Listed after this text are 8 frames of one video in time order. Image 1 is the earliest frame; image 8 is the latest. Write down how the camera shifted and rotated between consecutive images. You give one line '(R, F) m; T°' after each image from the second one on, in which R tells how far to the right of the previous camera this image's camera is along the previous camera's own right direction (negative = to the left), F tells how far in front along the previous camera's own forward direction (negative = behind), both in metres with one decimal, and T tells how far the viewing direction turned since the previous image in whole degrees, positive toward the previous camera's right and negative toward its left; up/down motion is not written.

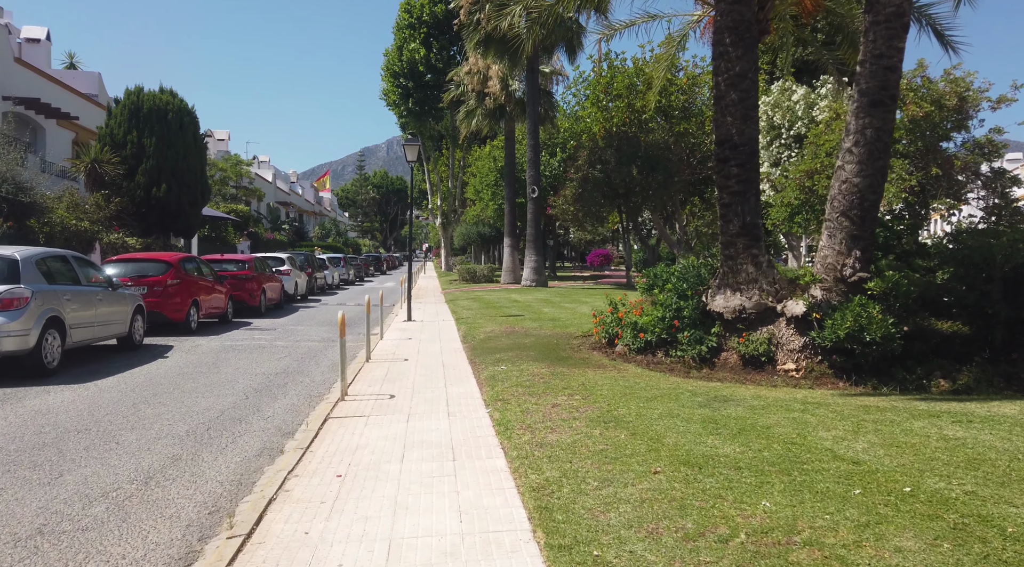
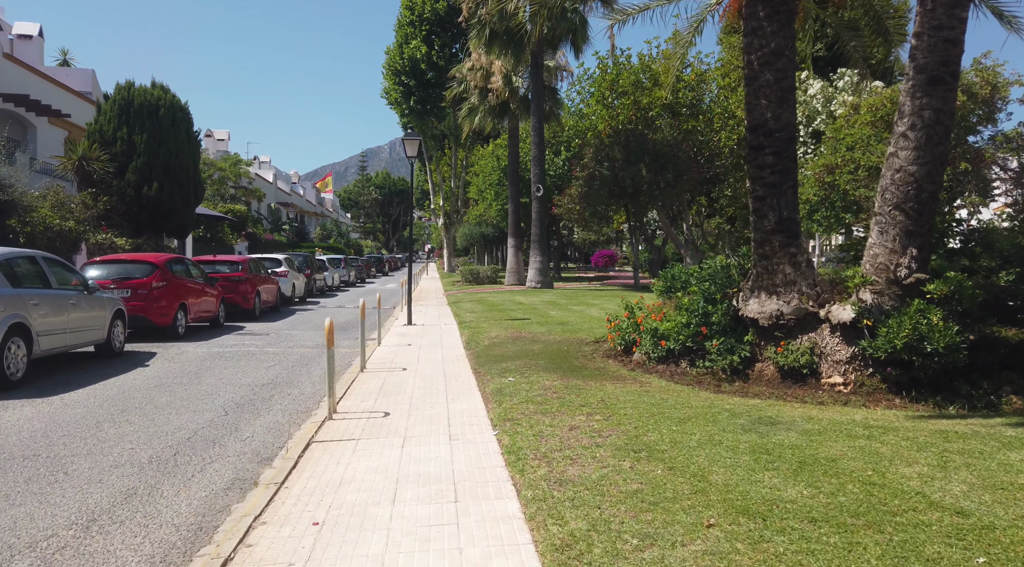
(-0.1, +0.8) m; 0°
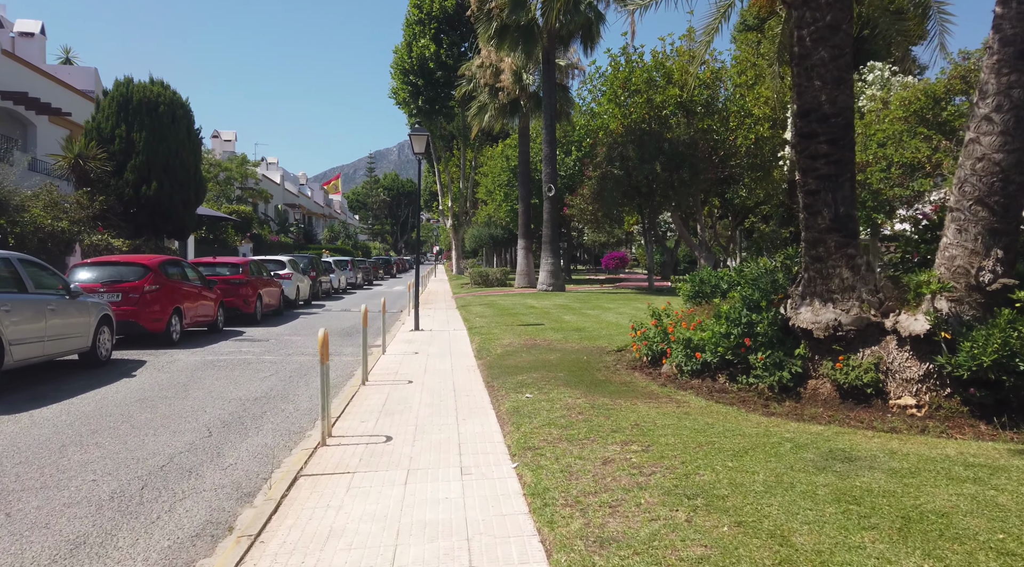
(-0.1, +0.8) m; -1°
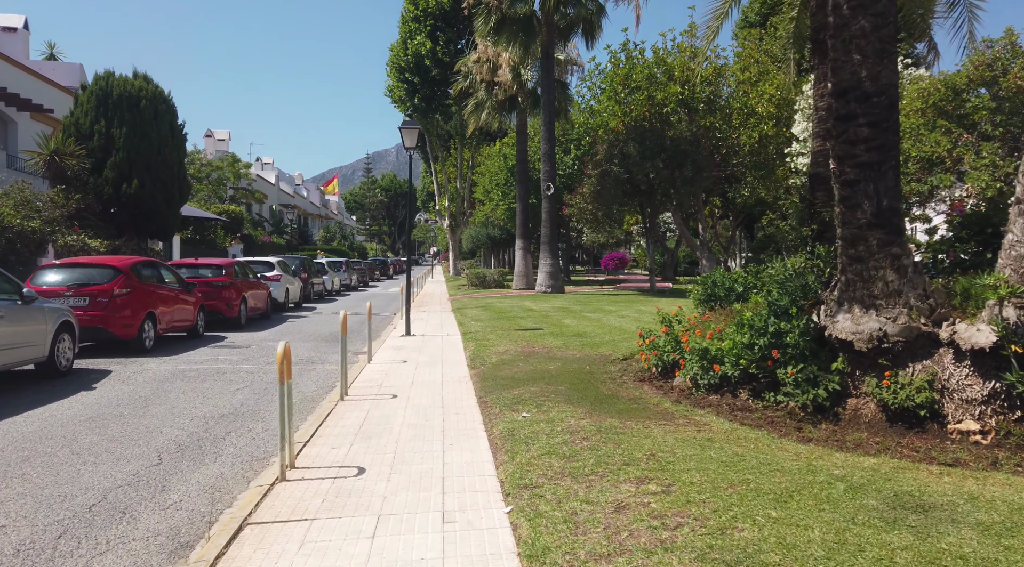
(0.0, +0.8) m; 0°
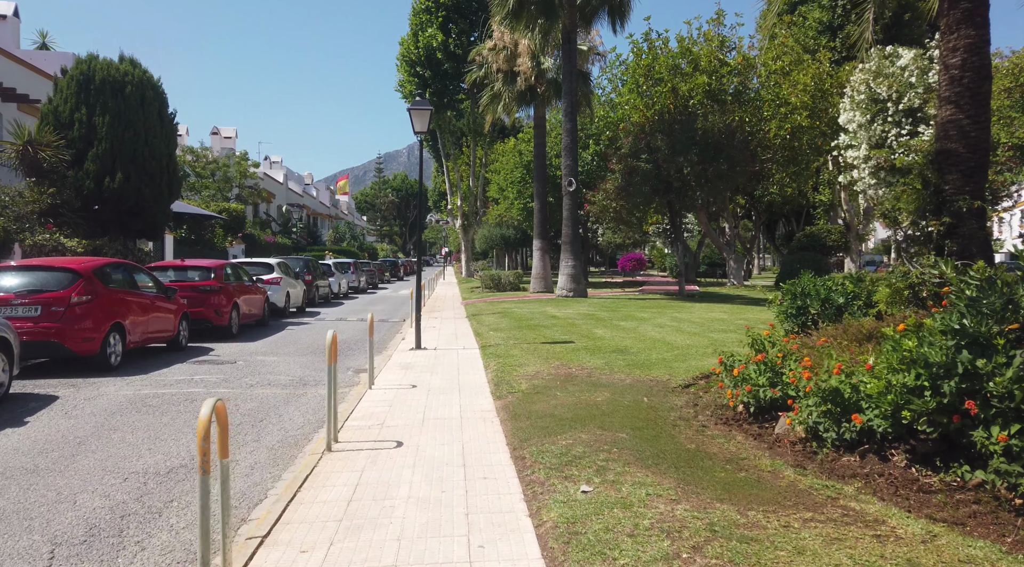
(-0.3, +1.9) m; -1°
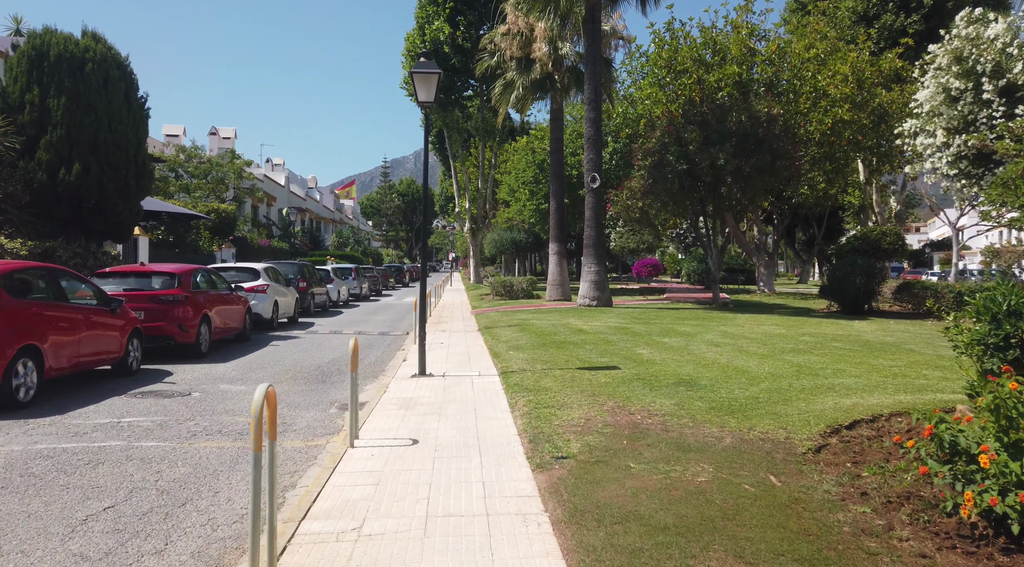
(-0.3, +2.5) m; -1°
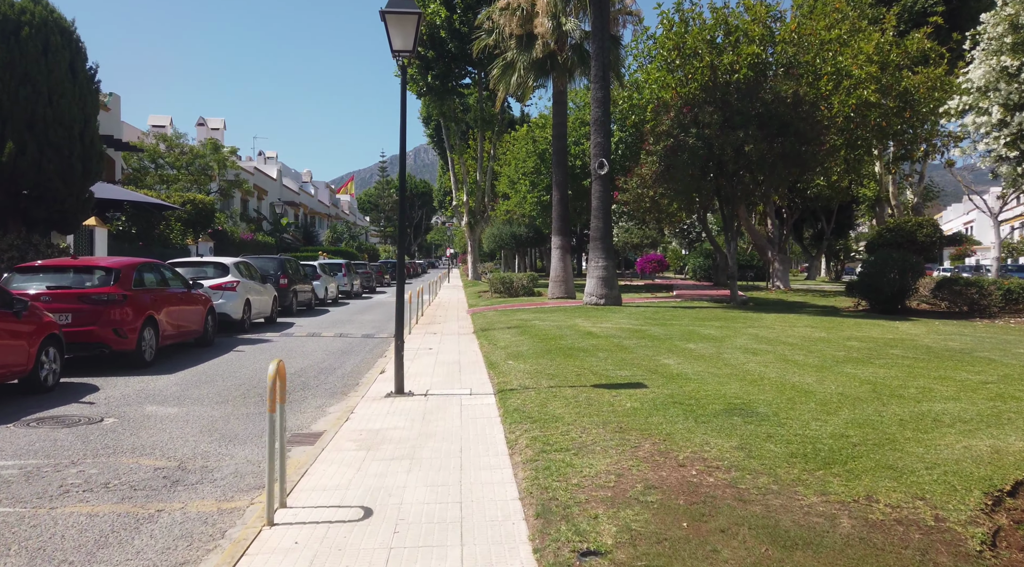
(0.0, +1.9) m; 0°
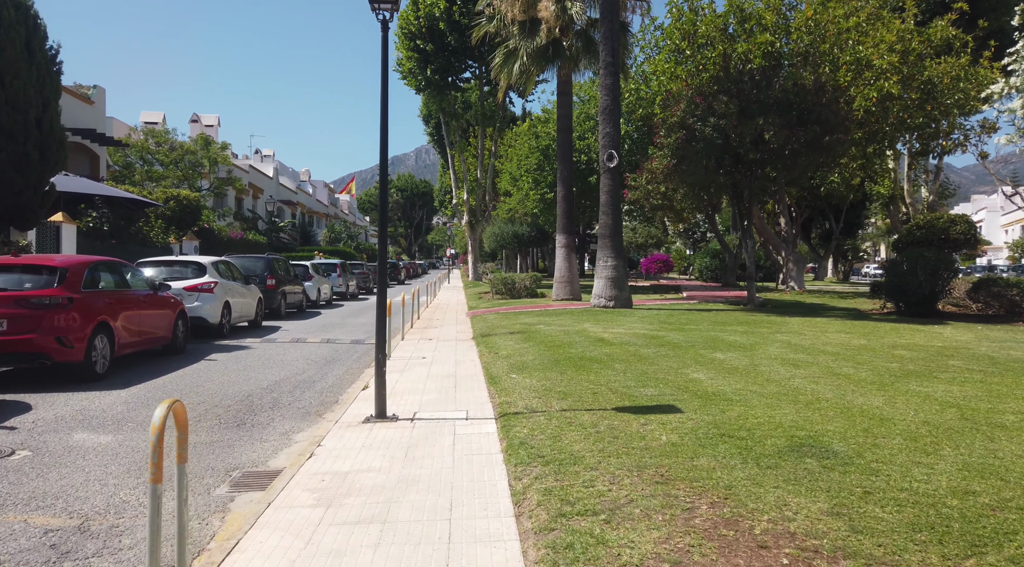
(0.0, +1.3) m; 0°
